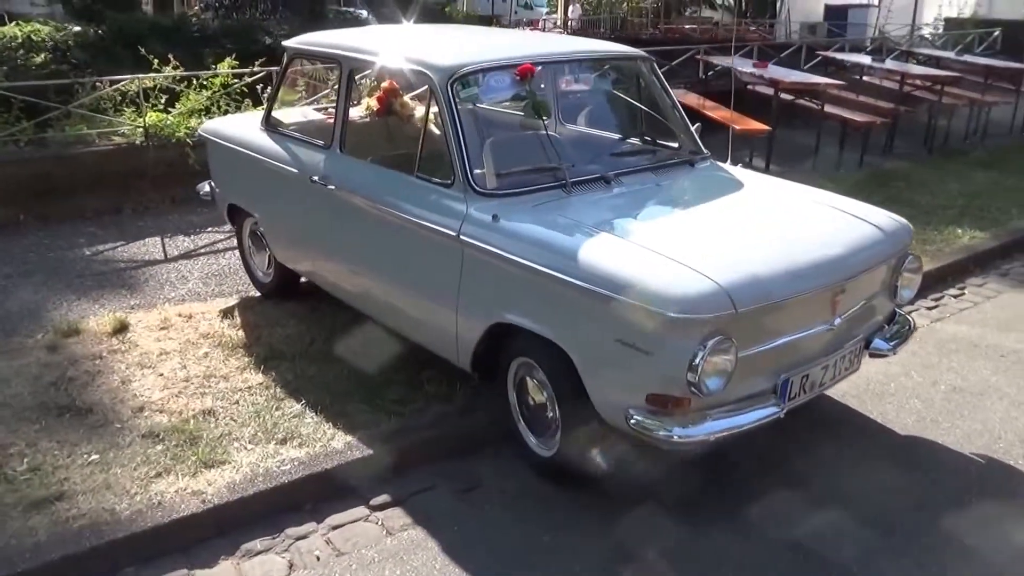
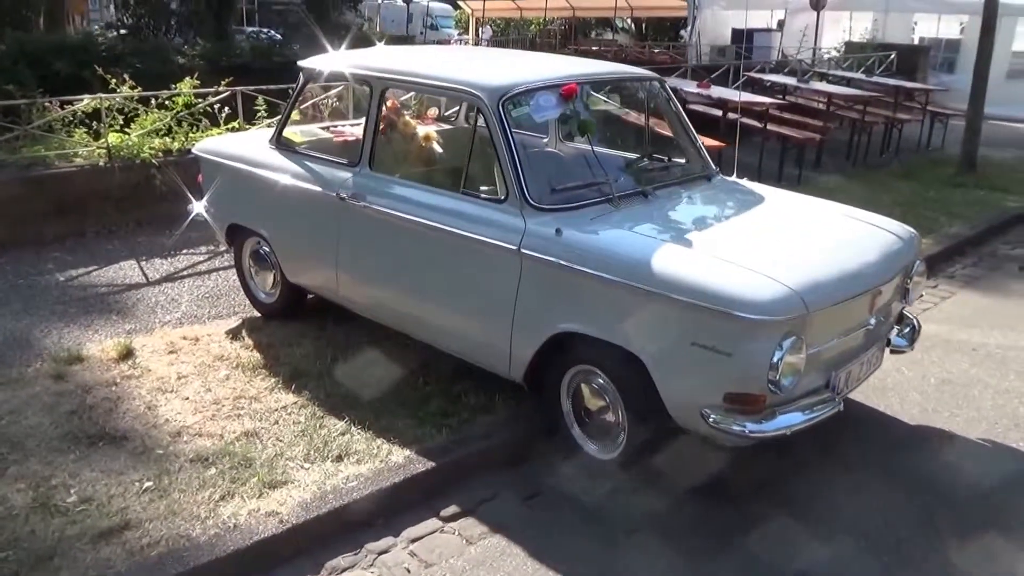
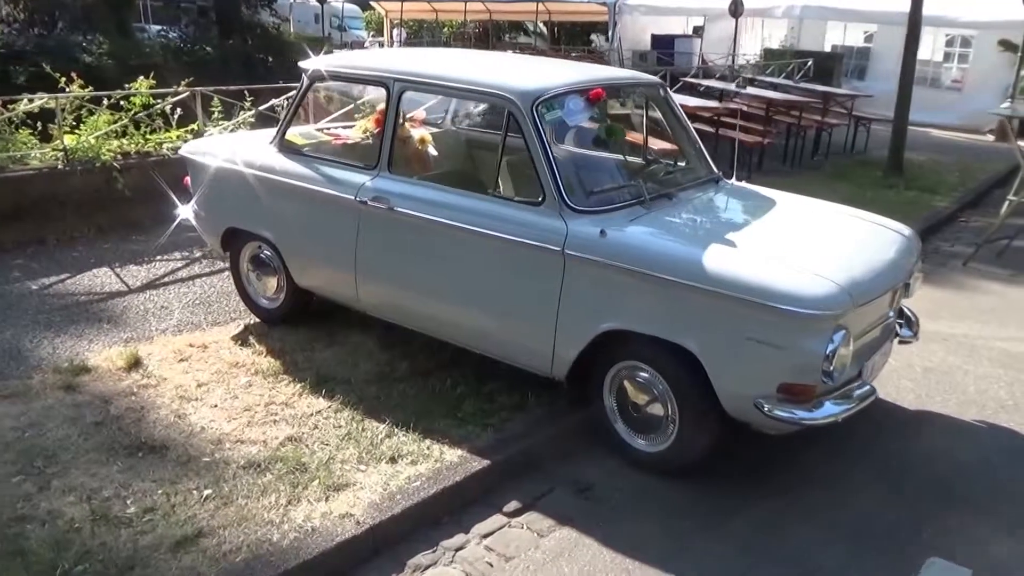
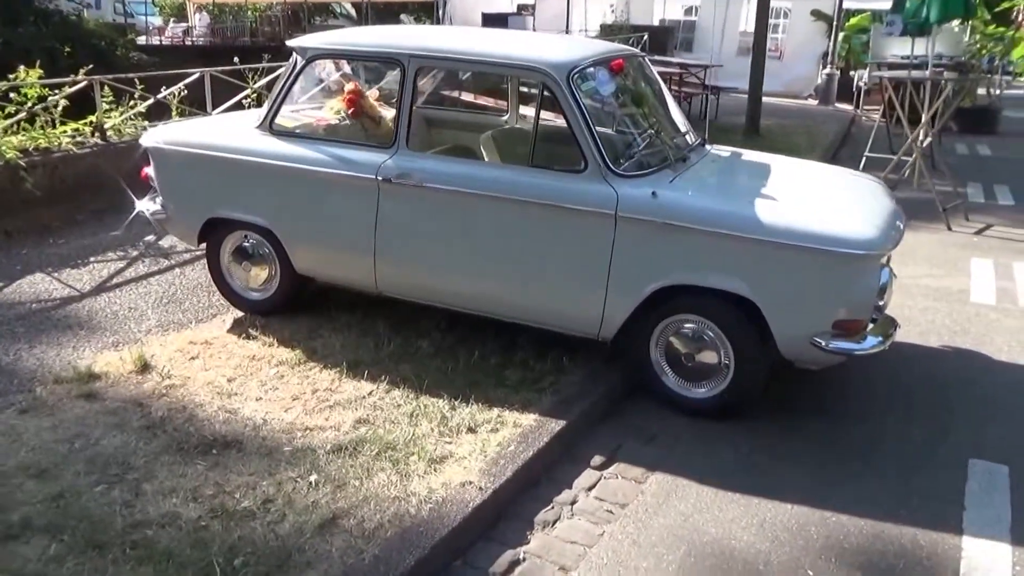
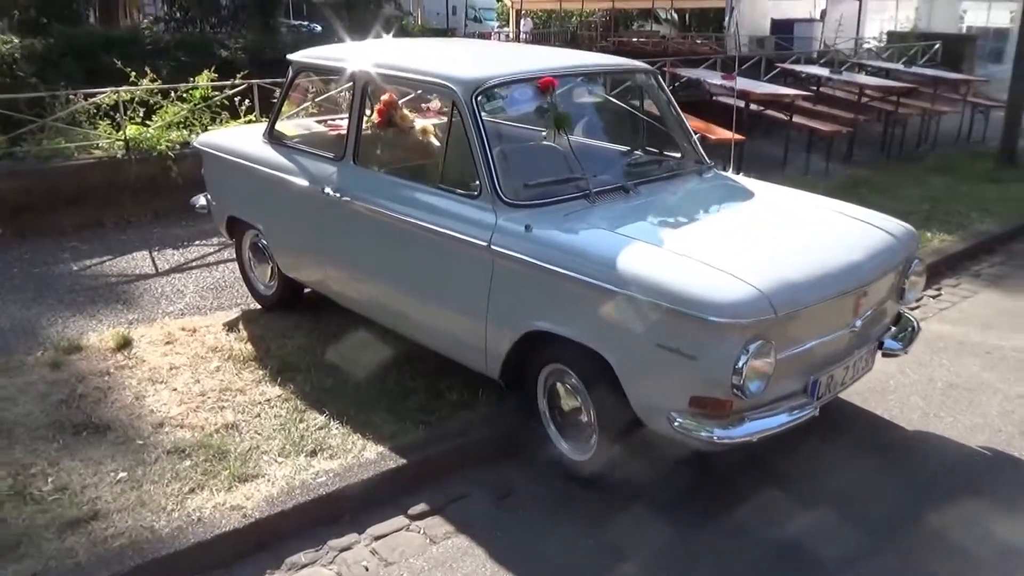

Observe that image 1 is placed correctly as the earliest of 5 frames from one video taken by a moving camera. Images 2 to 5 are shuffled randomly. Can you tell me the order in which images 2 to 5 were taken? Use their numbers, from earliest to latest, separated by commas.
5, 2, 3, 4
